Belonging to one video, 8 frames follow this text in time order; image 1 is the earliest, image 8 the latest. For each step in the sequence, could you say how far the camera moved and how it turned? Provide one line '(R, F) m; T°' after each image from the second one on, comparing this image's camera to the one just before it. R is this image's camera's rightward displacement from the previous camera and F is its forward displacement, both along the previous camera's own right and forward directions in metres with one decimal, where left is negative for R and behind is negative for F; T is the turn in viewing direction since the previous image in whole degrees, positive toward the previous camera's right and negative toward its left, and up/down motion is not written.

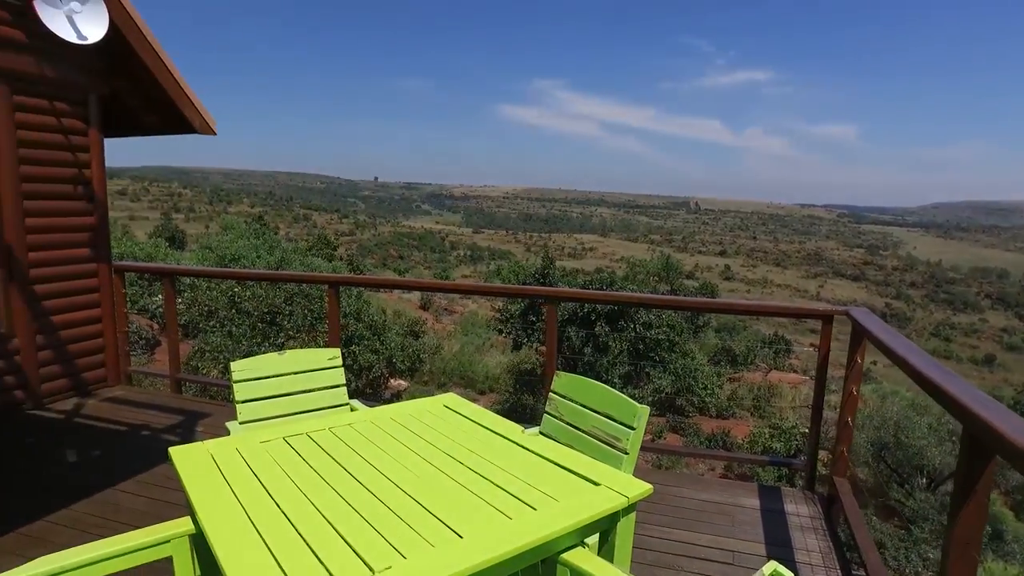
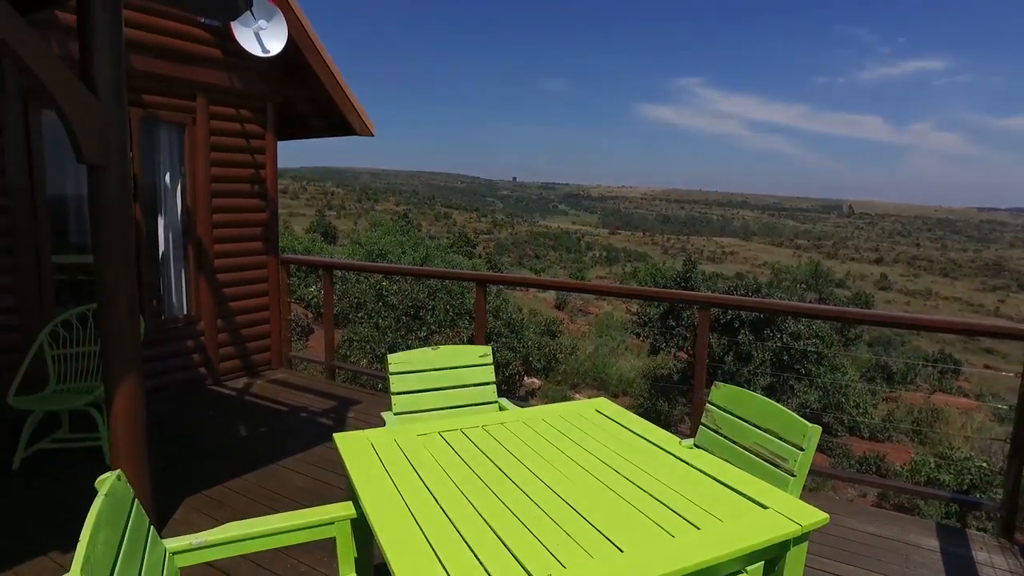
(-0.1, 0.0) m; -11°
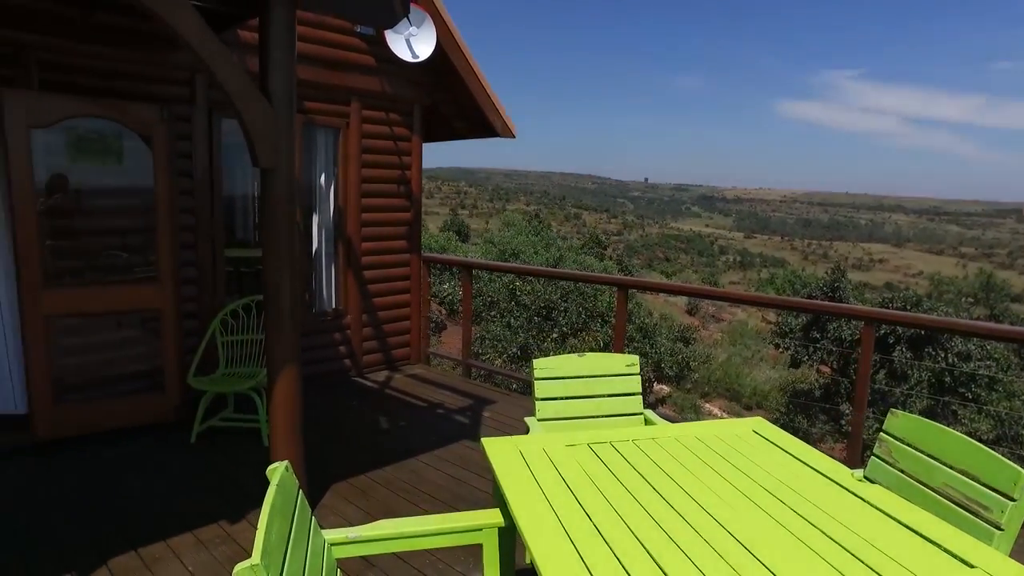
(-0.1, 0.0) m; -10°
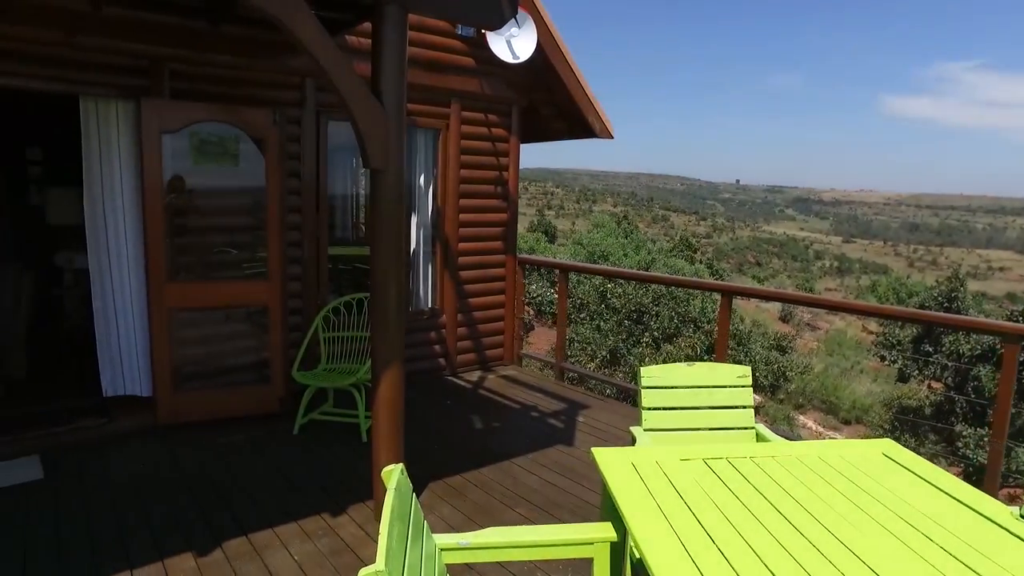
(-0.1, 0.0) m; -7°
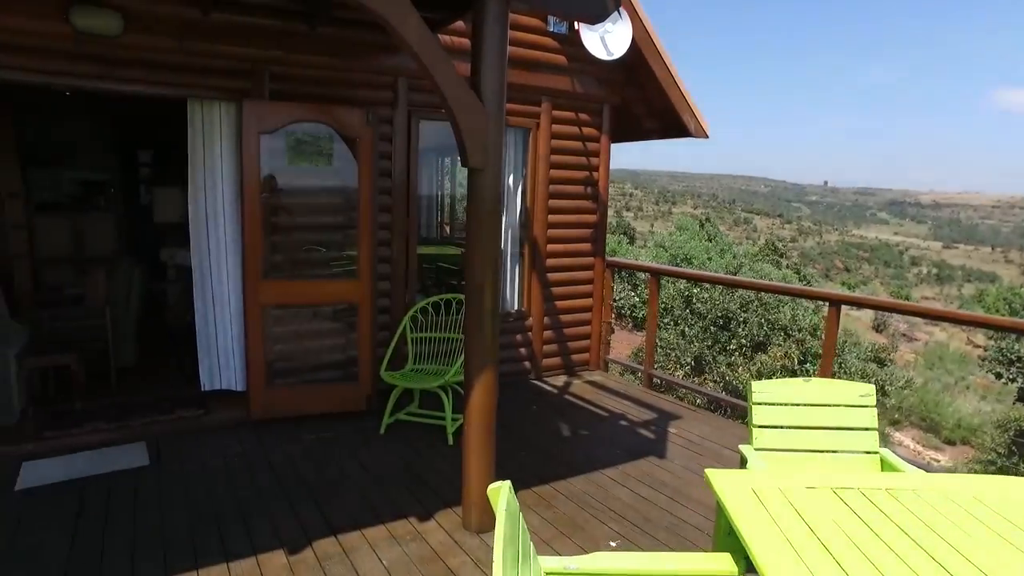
(-0.1, +0.1) m; -6°
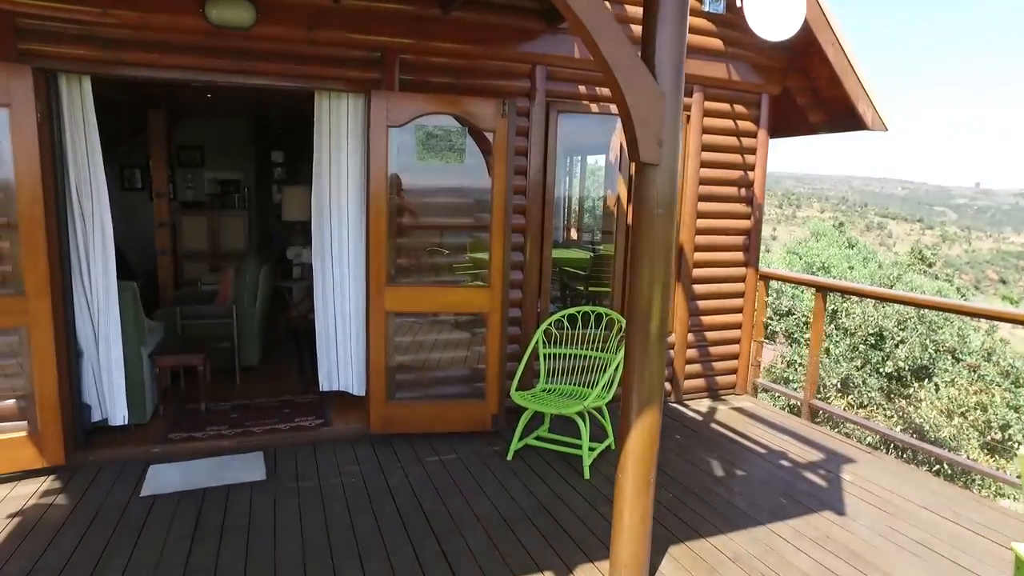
(-0.2, +0.4) m; -9°
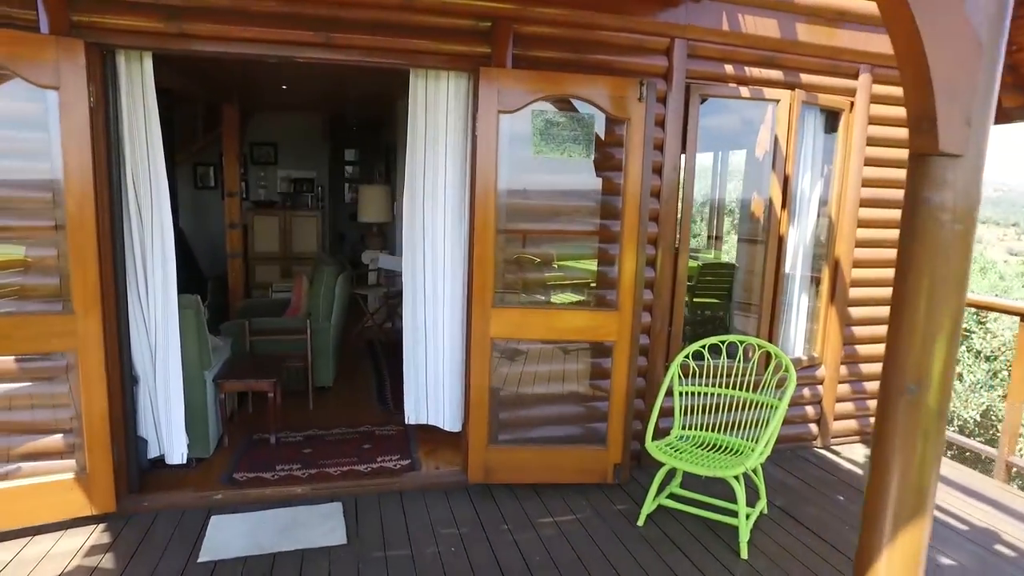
(-0.3, +0.6) m; -5°
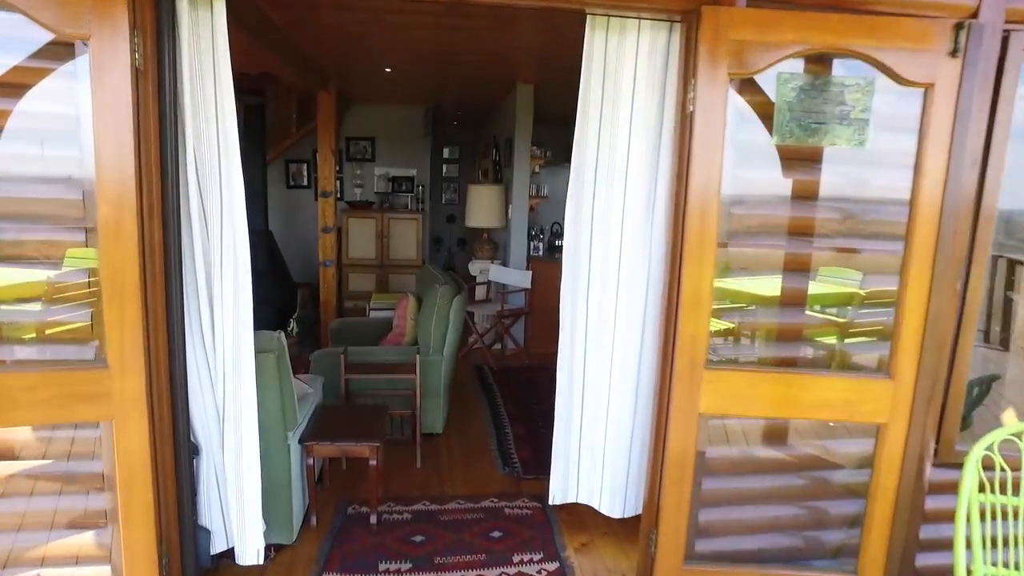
(-0.4, +0.9) m; -7°
